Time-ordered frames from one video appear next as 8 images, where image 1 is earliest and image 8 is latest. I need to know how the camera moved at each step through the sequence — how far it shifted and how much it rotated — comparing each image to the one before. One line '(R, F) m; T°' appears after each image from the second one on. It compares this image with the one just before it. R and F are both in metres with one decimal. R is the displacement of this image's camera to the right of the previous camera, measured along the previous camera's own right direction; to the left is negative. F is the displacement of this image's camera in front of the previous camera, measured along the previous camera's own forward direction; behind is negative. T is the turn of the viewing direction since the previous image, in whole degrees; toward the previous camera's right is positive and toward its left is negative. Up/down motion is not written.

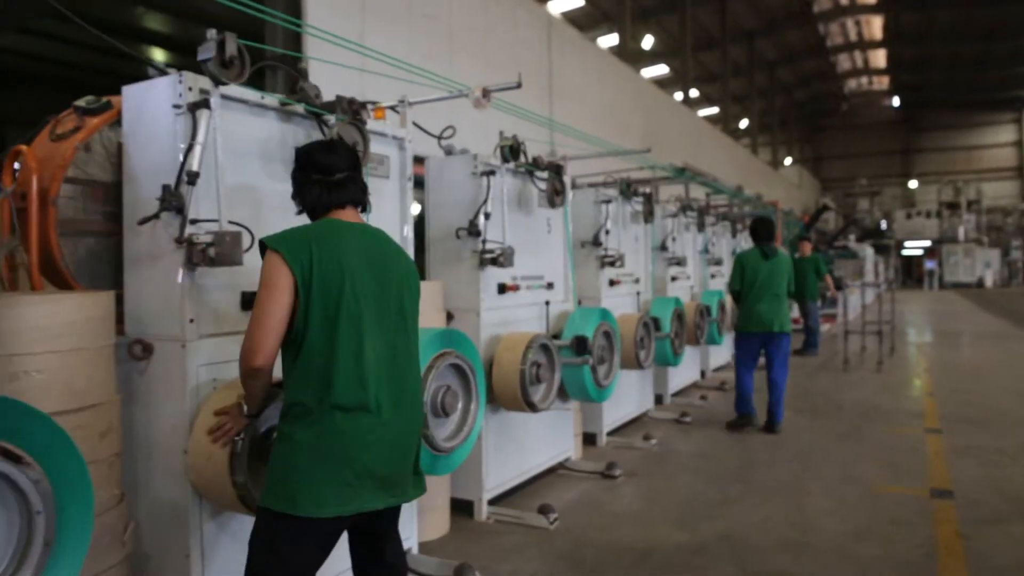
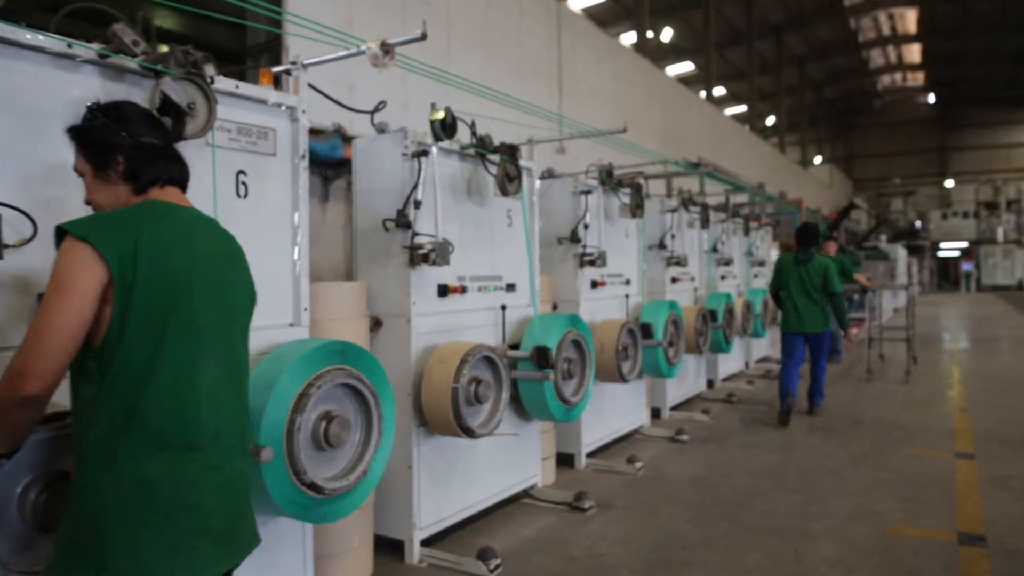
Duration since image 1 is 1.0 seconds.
(+0.3, +0.5) m; -2°
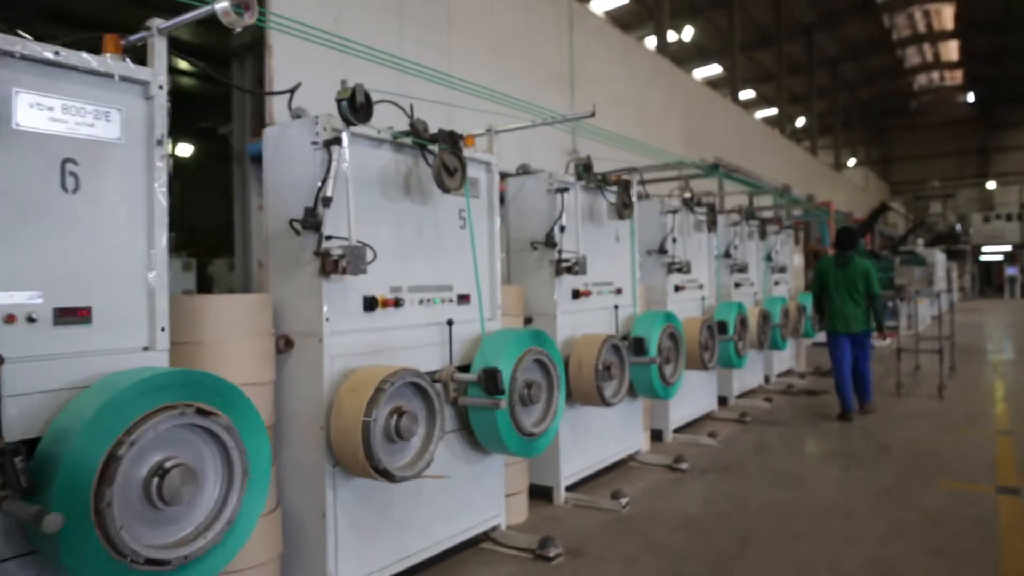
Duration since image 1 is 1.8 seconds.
(+0.3, +0.5) m; -3°
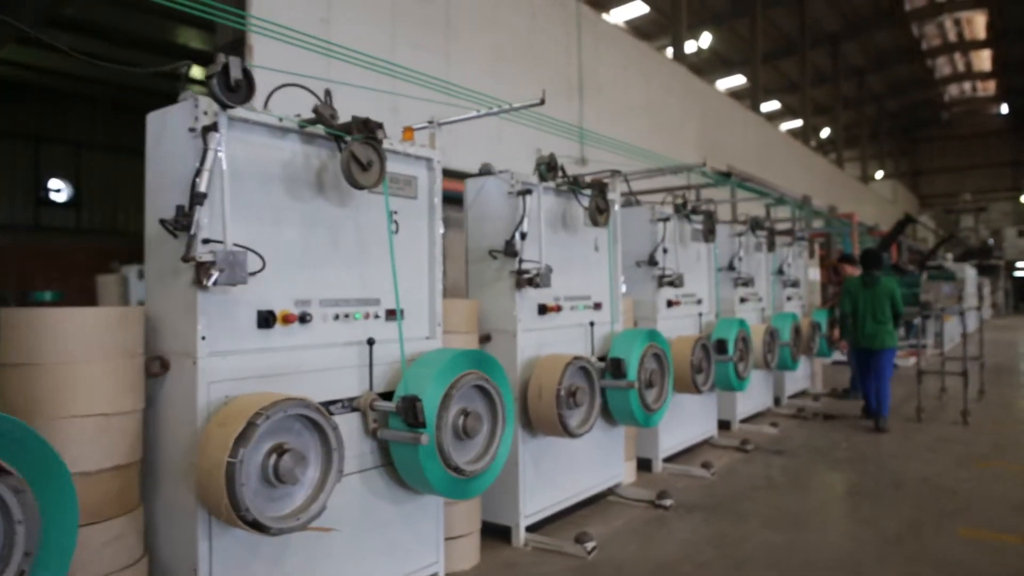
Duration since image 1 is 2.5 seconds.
(+0.3, +0.4) m; -2°
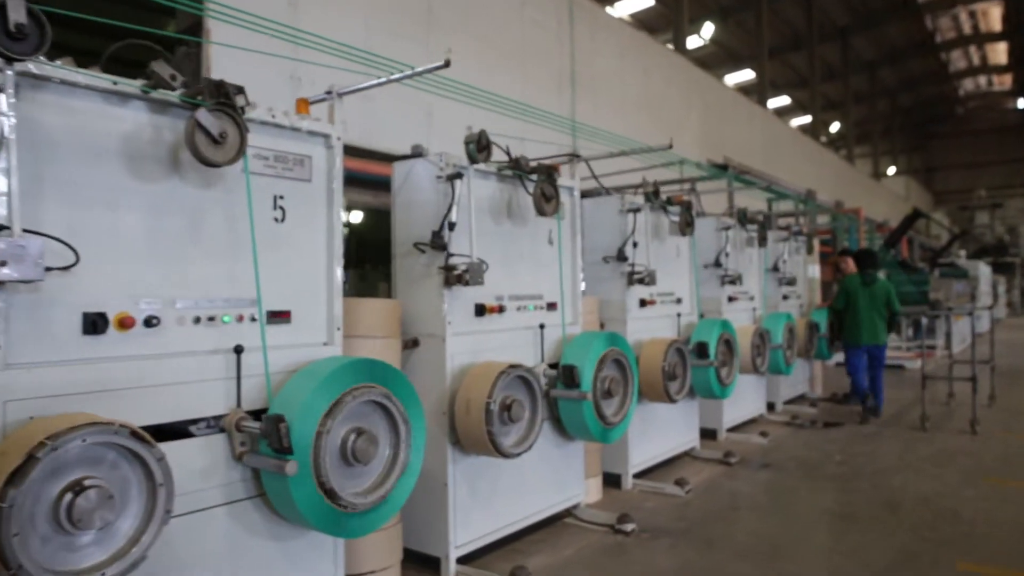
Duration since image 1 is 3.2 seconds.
(+0.3, +0.4) m; -1°
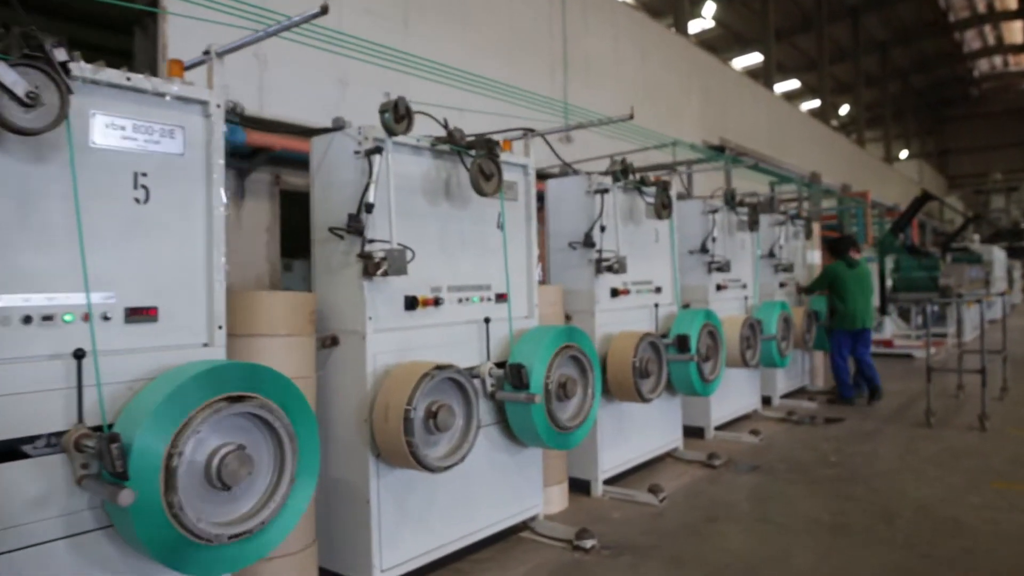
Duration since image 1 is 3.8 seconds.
(+0.3, +0.3) m; -1°
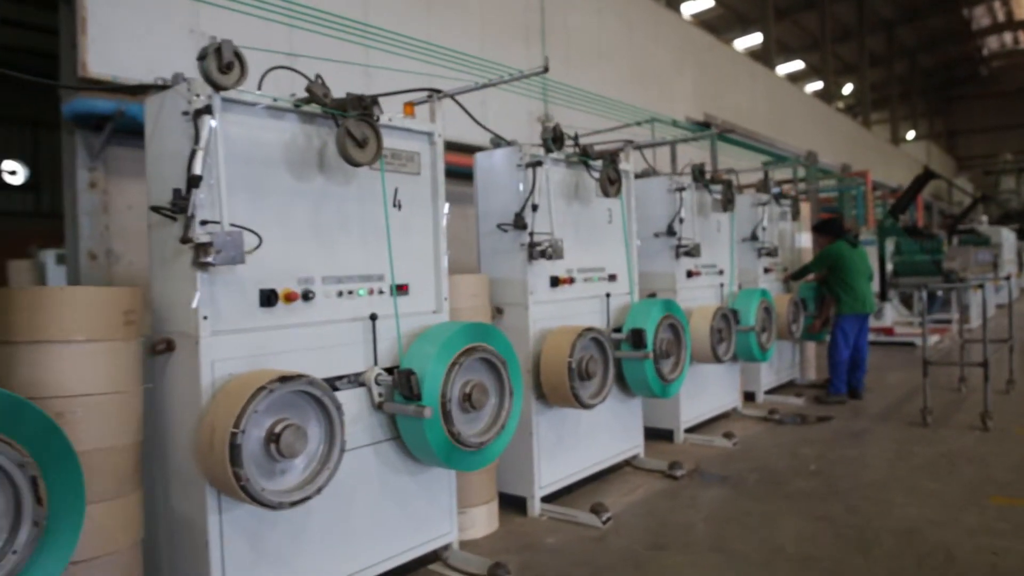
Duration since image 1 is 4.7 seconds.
(+0.4, +0.5) m; -1°
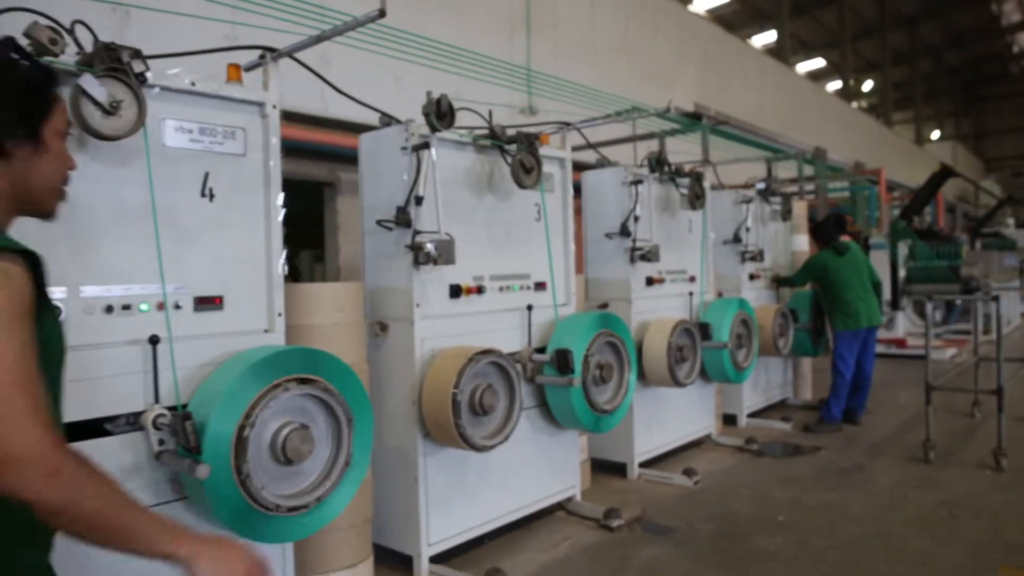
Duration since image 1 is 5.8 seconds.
(+0.5, +0.6) m; -2°
